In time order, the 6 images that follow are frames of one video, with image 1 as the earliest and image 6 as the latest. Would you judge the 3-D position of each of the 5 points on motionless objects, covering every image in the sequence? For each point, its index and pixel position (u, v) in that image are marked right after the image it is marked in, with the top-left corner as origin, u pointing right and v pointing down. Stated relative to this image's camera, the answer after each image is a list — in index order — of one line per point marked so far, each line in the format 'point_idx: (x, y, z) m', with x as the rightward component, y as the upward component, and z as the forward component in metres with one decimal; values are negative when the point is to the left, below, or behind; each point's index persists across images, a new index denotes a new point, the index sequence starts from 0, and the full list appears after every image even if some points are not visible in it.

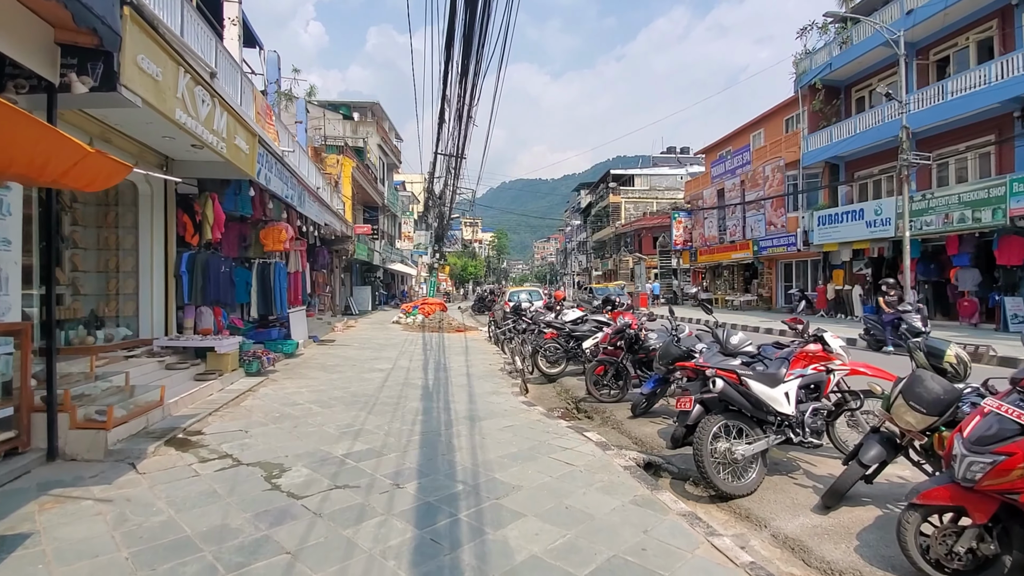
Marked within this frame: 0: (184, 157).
0: (-4.4, +1.8, +6.8) m
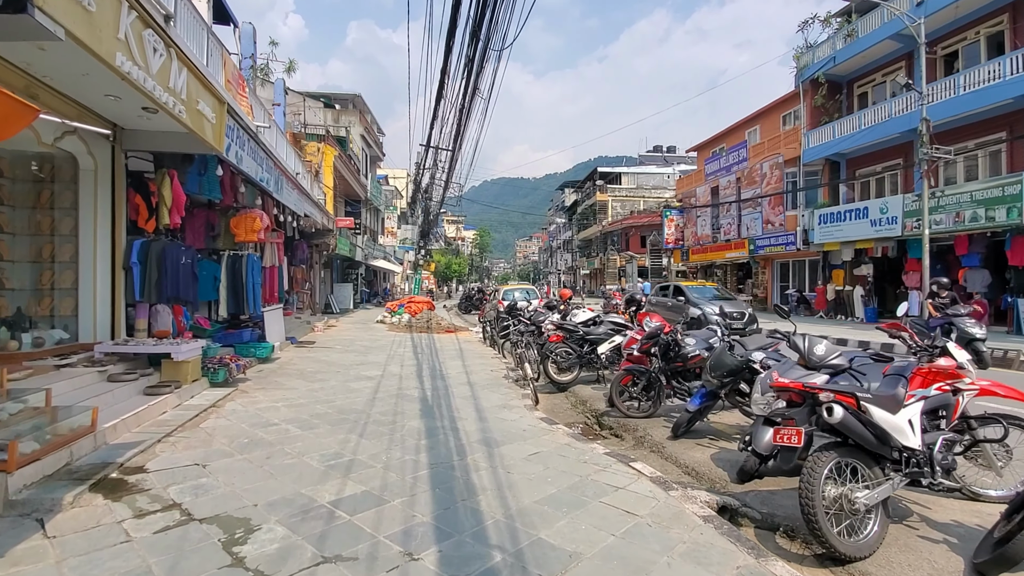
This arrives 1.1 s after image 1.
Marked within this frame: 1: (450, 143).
0: (-4.2, +1.8, +5.7) m
1: (-1.3, +3.0, +10.9) m
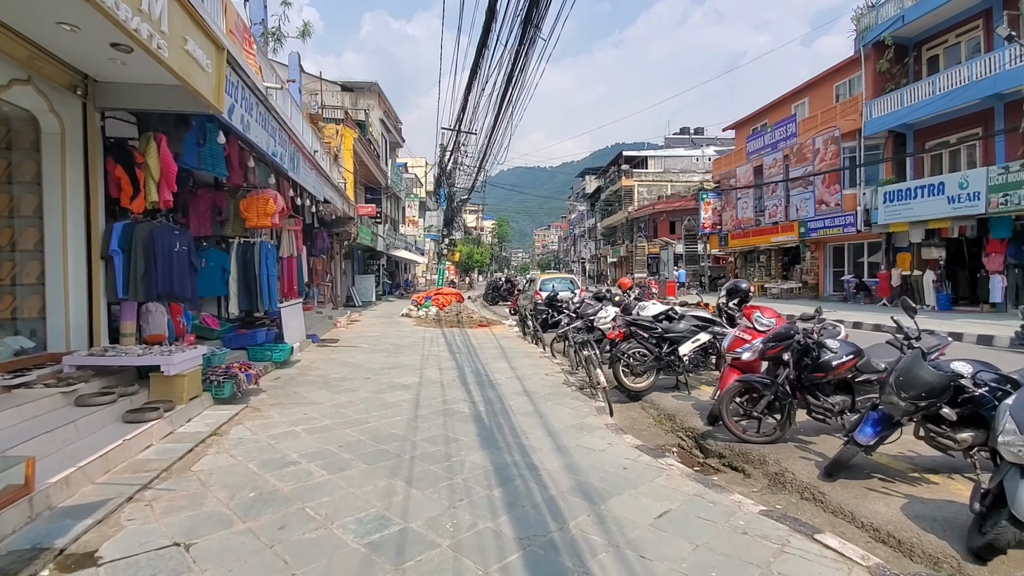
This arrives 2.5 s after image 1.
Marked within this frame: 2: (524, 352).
0: (-3.5, +1.9, +4.5) m
1: (-0.5, +3.2, +9.5) m
2: (+0.2, -1.2, +9.1) m
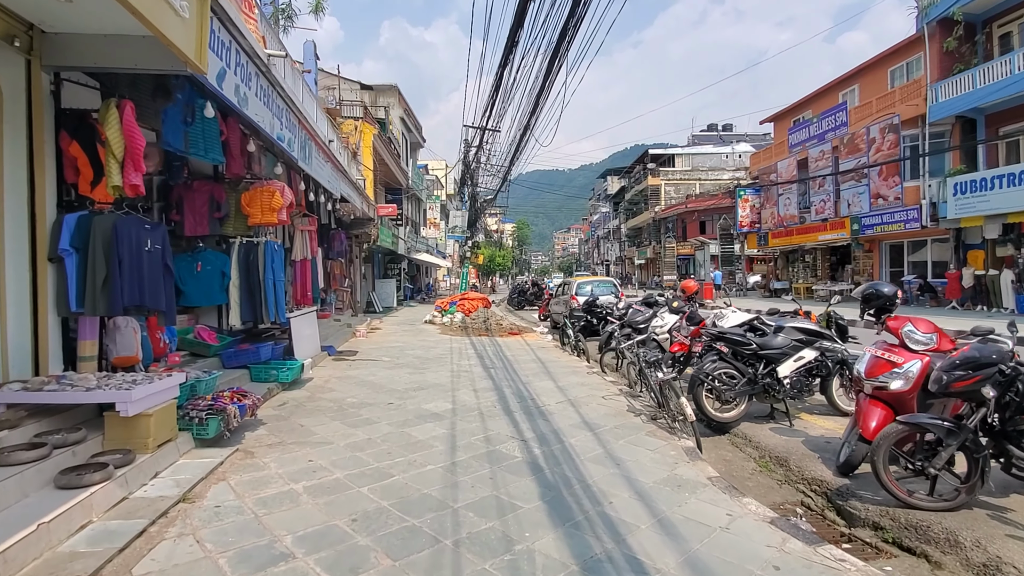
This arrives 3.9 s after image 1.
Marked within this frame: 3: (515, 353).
0: (-3.1, +1.8, +3.4) m
1: (+0.2, +3.1, +8.4) m
2: (+0.9, -1.2, +7.9) m
3: (+0.1, -1.2, +9.5) m
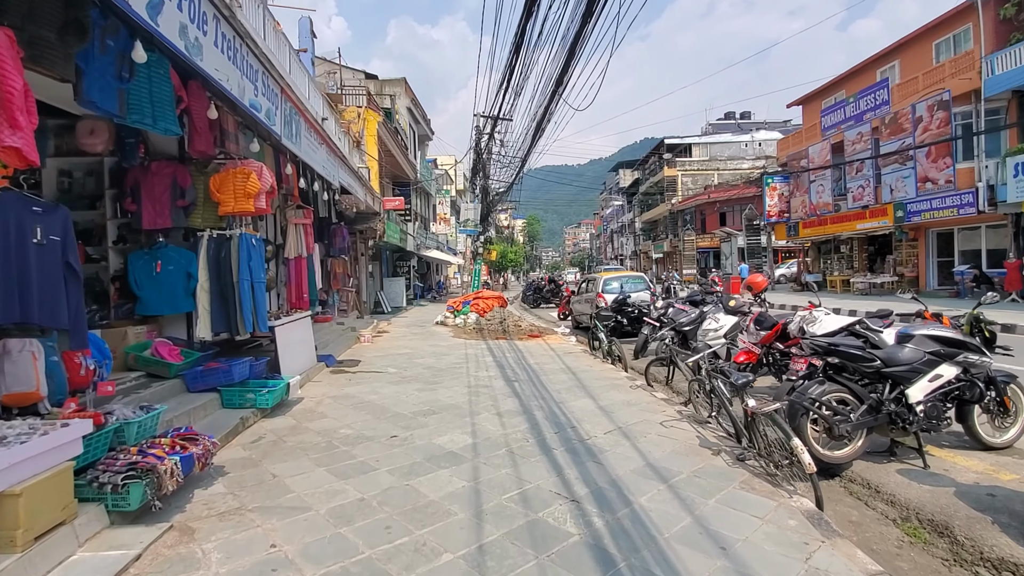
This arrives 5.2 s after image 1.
0: (-2.8, +1.8, +2.2) m
1: (+0.5, +3.1, +7.1) m
2: (+1.2, -1.2, +6.7) m
3: (+0.4, -1.2, +8.3) m
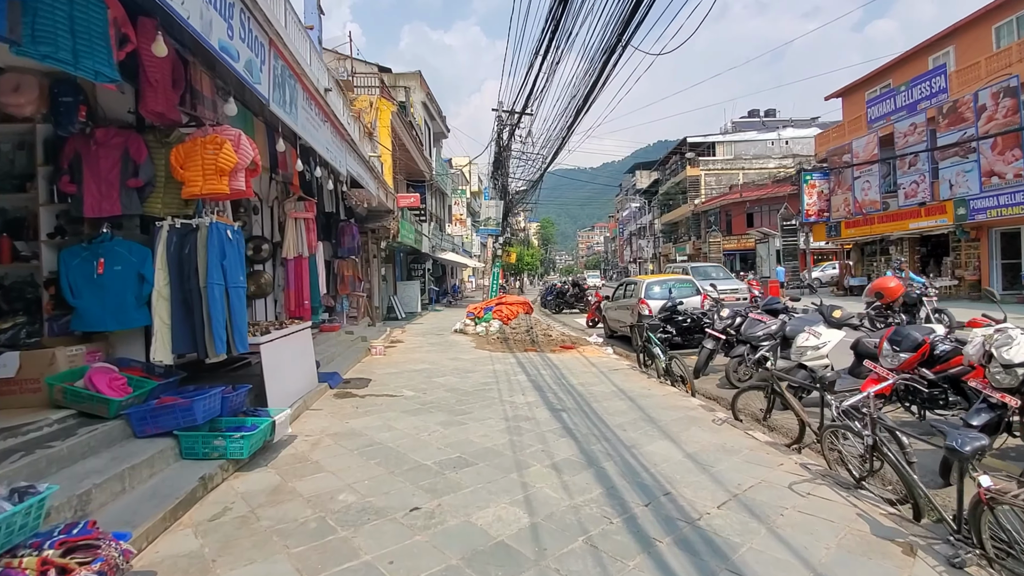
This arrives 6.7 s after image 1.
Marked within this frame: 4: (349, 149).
0: (-2.4, +1.7, +1.0) m
1: (+1.0, +3.0, +5.8) m
2: (+1.7, -1.3, +5.3) m
3: (+1.0, -1.3, +7.0) m
4: (-2.6, +2.2, +8.0) m
